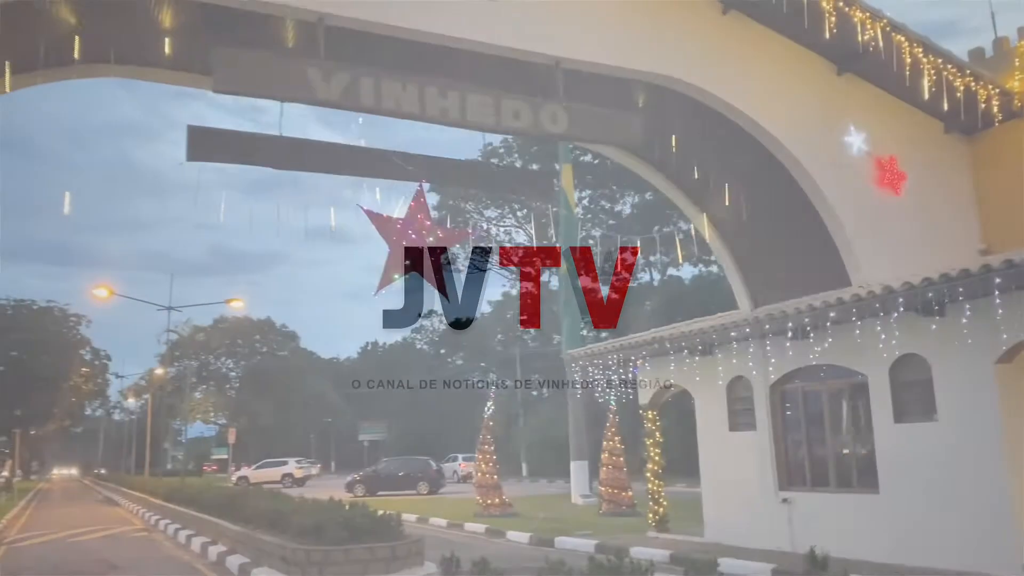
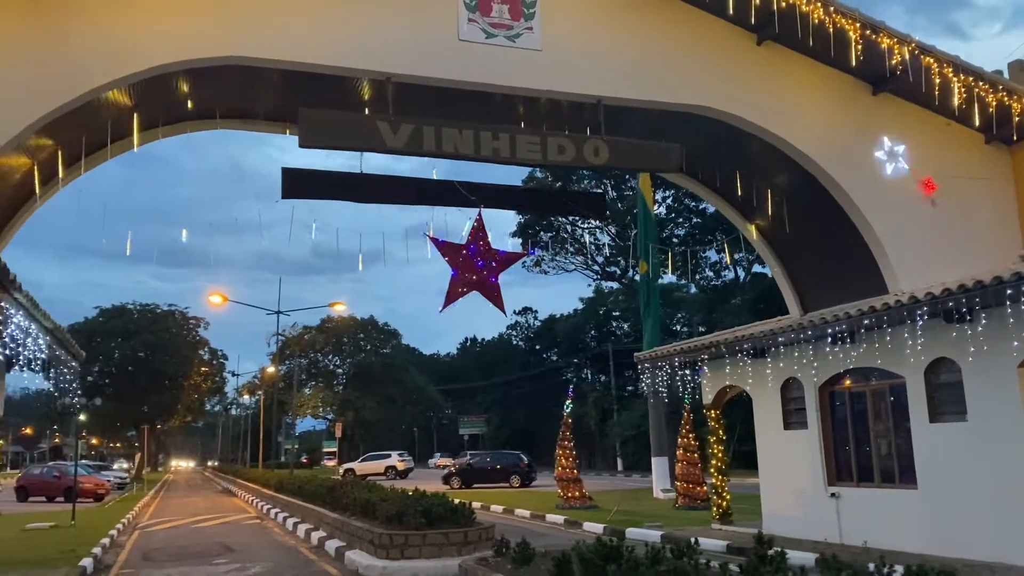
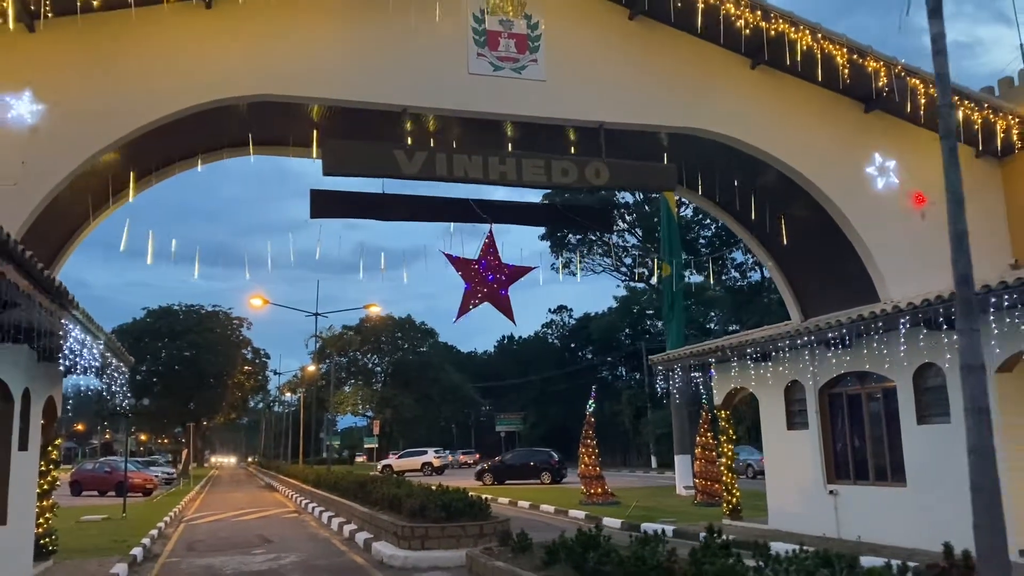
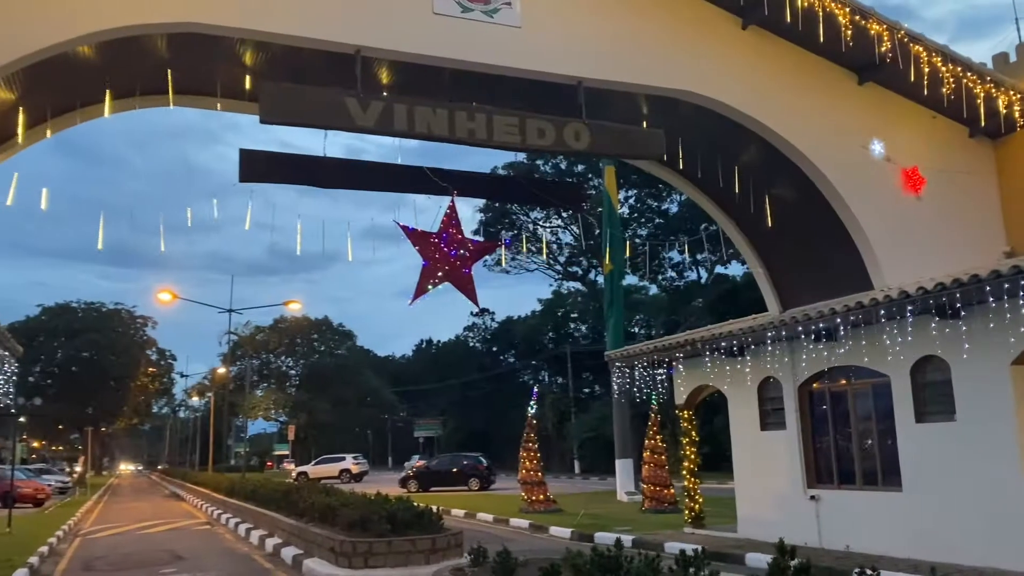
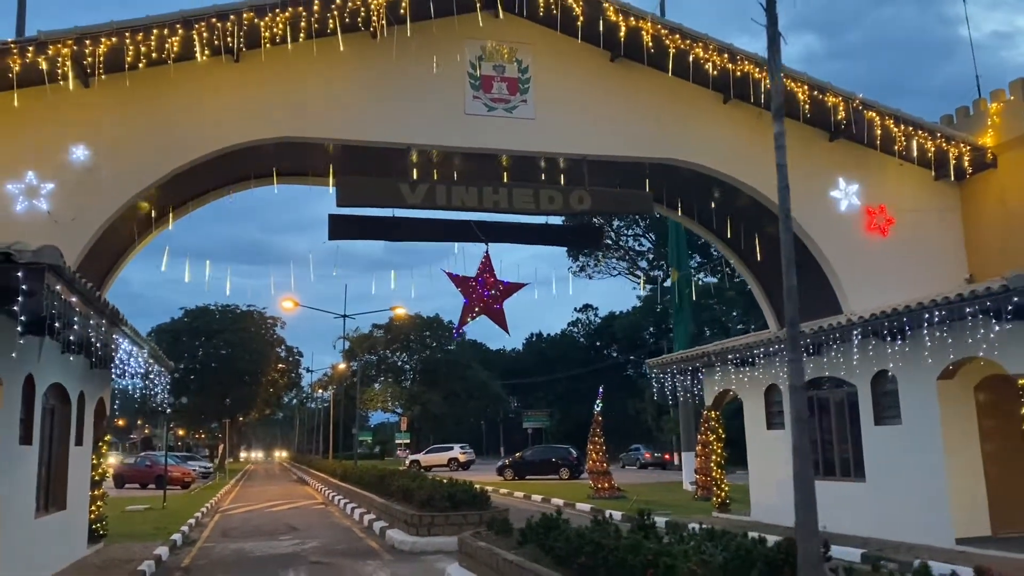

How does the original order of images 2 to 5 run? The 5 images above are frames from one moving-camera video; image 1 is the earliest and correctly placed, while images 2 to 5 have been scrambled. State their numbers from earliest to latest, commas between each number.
4, 2, 3, 5
